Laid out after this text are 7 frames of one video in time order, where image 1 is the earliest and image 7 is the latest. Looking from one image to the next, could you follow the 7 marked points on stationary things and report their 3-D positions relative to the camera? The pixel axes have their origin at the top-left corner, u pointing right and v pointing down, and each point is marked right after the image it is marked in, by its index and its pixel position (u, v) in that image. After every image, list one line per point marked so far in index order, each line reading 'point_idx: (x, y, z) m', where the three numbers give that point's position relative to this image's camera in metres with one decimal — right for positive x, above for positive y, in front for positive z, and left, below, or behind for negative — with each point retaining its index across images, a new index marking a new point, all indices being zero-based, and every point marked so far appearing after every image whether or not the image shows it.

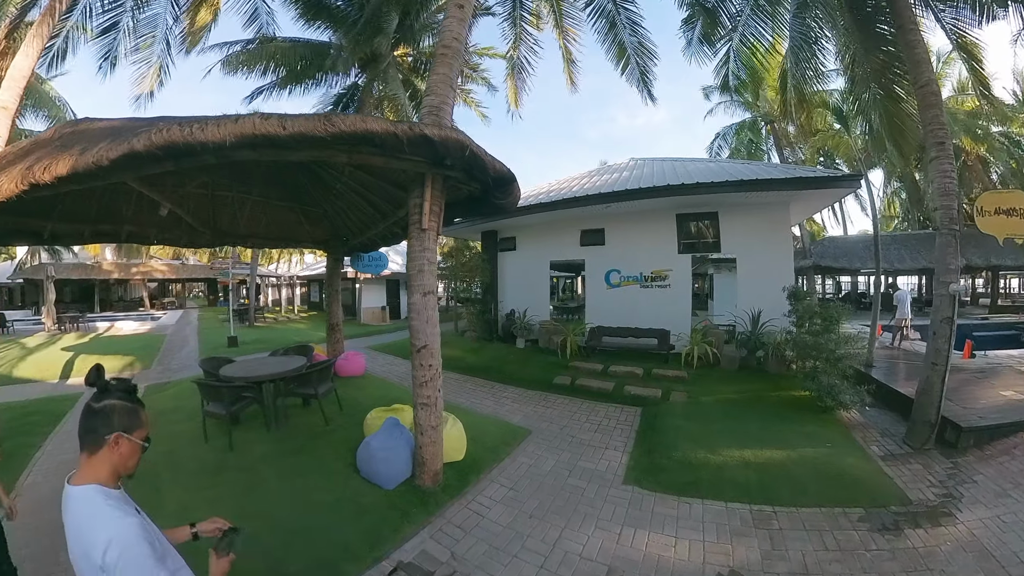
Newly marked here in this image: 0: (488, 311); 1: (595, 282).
0: (-2.6, -2.5, +9.3) m
1: (+7.8, +0.5, +8.2) m
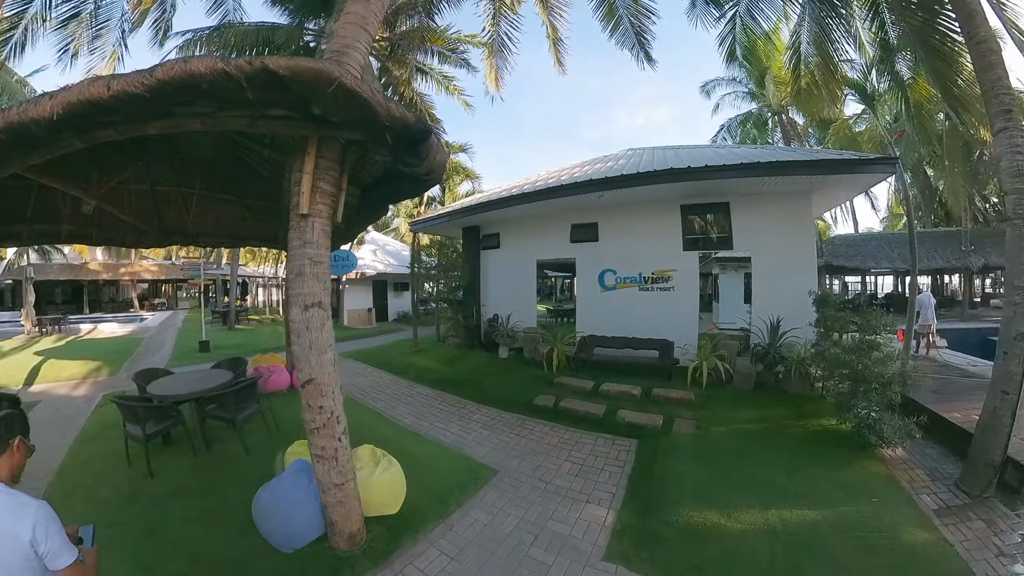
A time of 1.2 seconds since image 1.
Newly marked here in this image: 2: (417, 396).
0: (-4.3, -2.7, +8.4) m
1: (+6.1, +0.3, +7.2) m
2: (-6.4, -7.3, +5.8) m
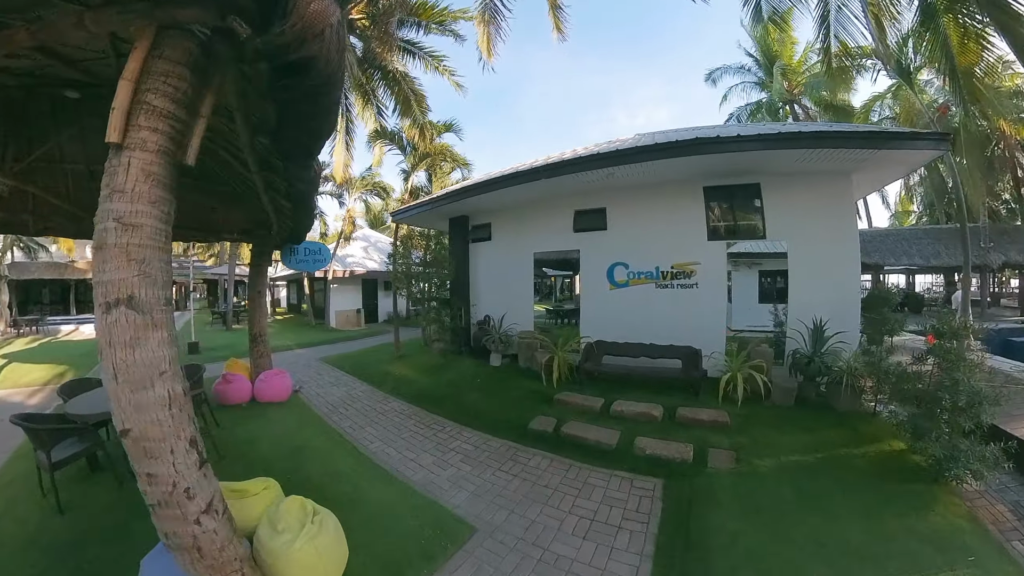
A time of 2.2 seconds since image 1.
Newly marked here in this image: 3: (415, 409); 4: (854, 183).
0: (-4.8, -2.5, +7.5) m
1: (+5.6, +0.5, +6.2) m
2: (-6.9, -7.1, +4.9) m
3: (-5.5, -7.0, +5.0) m
4: (+28.3, +8.6, +7.2) m
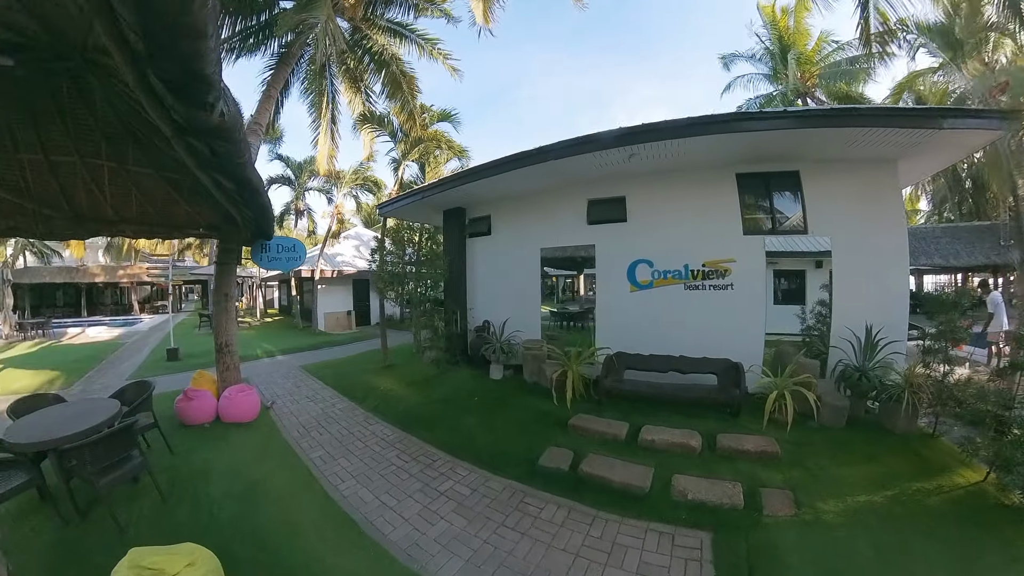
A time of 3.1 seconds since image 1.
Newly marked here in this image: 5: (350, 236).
0: (-4.5, -2.6, +6.7) m
1: (+5.9, +0.4, +5.4) m
2: (-6.6, -7.2, +4.1) m
3: (-5.3, -7.1, +4.3) m
4: (+28.5, +8.5, +6.4) m
5: (-28.6, +9.5, +15.7) m
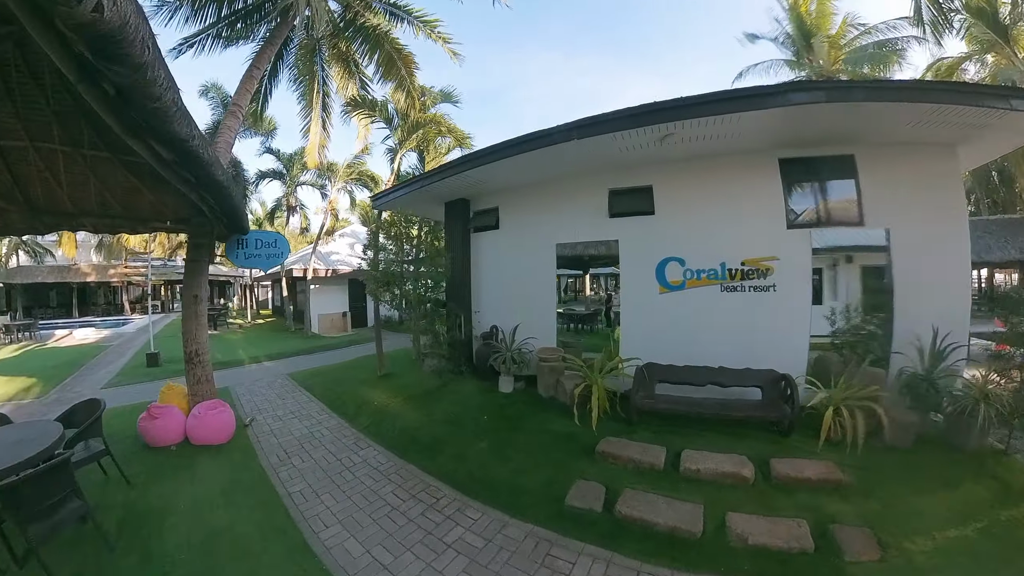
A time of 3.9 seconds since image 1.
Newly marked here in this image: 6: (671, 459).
0: (-3.9, -2.6, +6.1) m
1: (+6.5, +0.4, +4.8) m
2: (-6.0, -7.3, +3.6) m
3: (-4.7, -7.2, +3.7) m
4: (+29.1, +8.5, +5.8) m
5: (-28.0, +9.4, +15.0) m
6: (+6.3, -6.7, +3.5) m
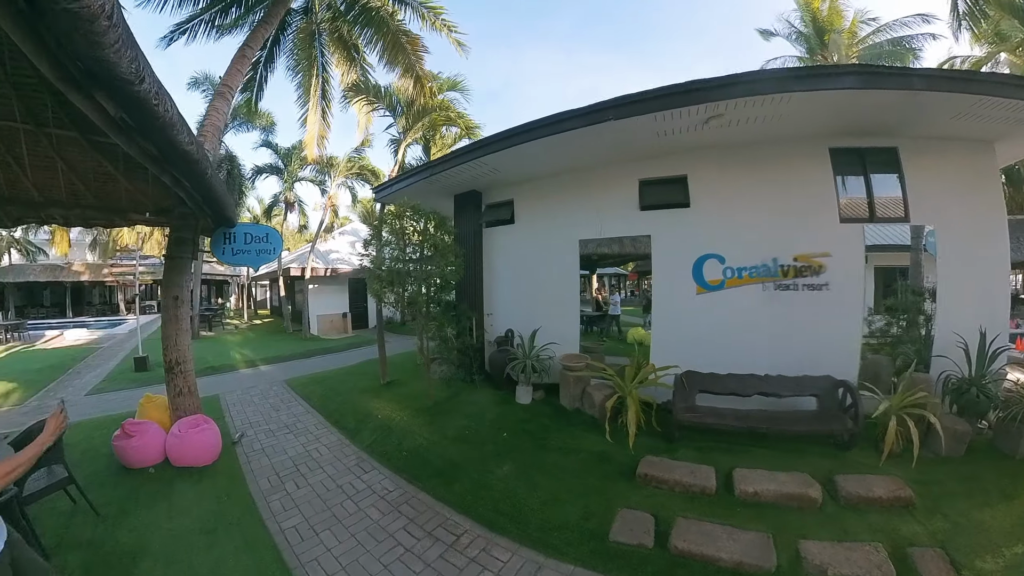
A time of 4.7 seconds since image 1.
0: (-3.0, -2.6, +5.7) m
1: (+7.4, +0.4, +4.4) m
2: (-5.1, -7.3, +3.1) m
3: (-3.8, -7.2, +3.3) m
4: (+30.0, +8.5, +5.4) m
5: (-27.1, +9.5, +14.5) m
6: (+7.2, -6.8, +3.1) m
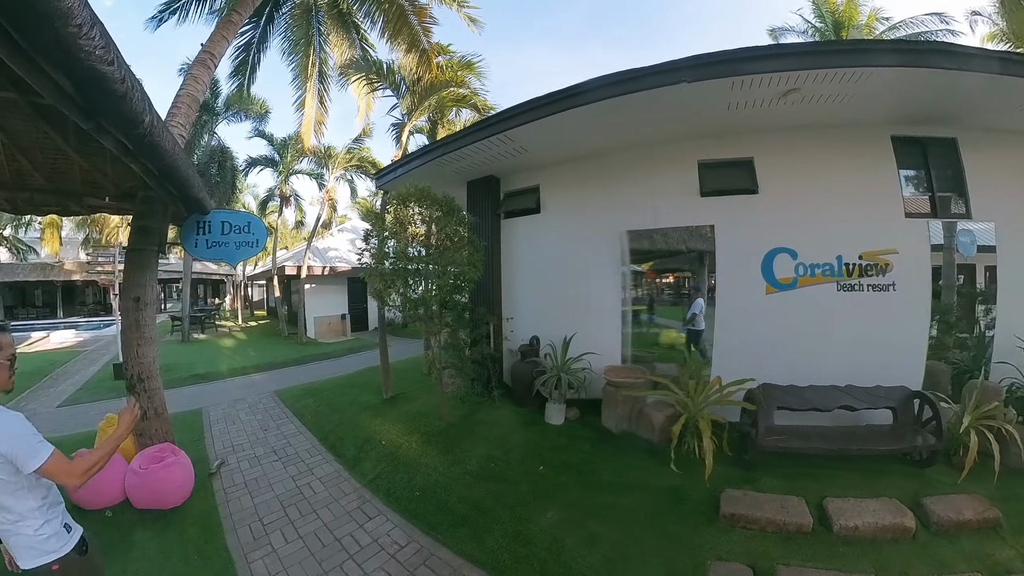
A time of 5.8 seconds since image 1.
0: (-1.8, -2.6, +5.1) m
1: (+8.6, +0.4, +3.8) m
2: (-3.9, -7.3, +2.5) m
3: (-2.6, -7.2, +2.7) m
4: (+31.2, +8.4, +4.8) m
5: (-26.0, +9.5, +13.8) m
6: (+8.4, -6.8, +2.6) m
